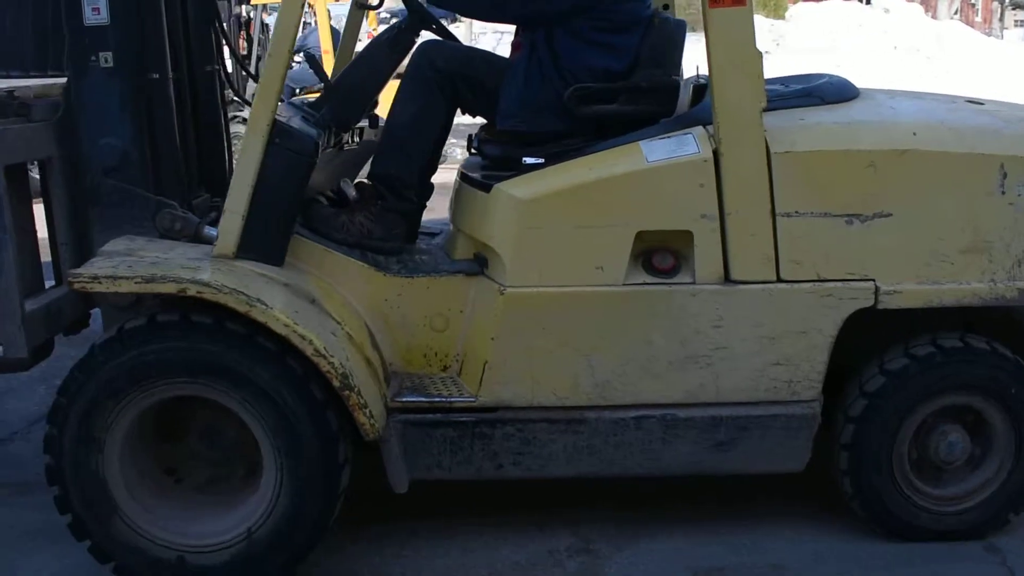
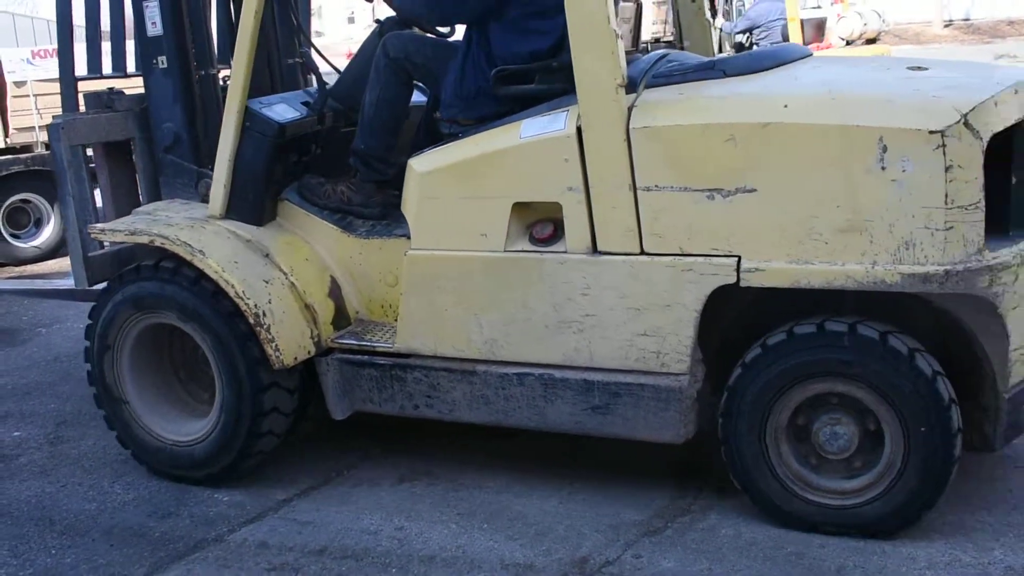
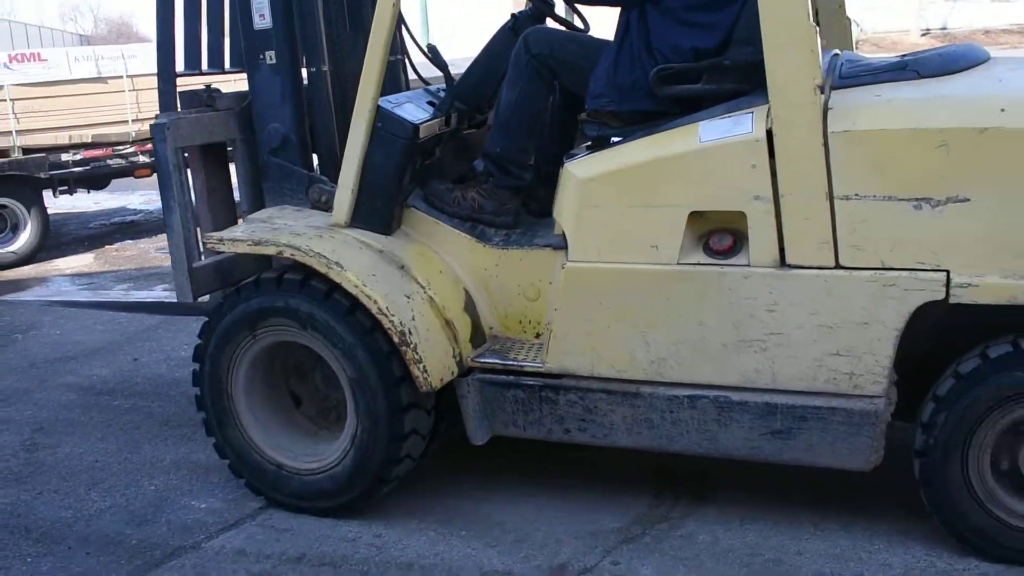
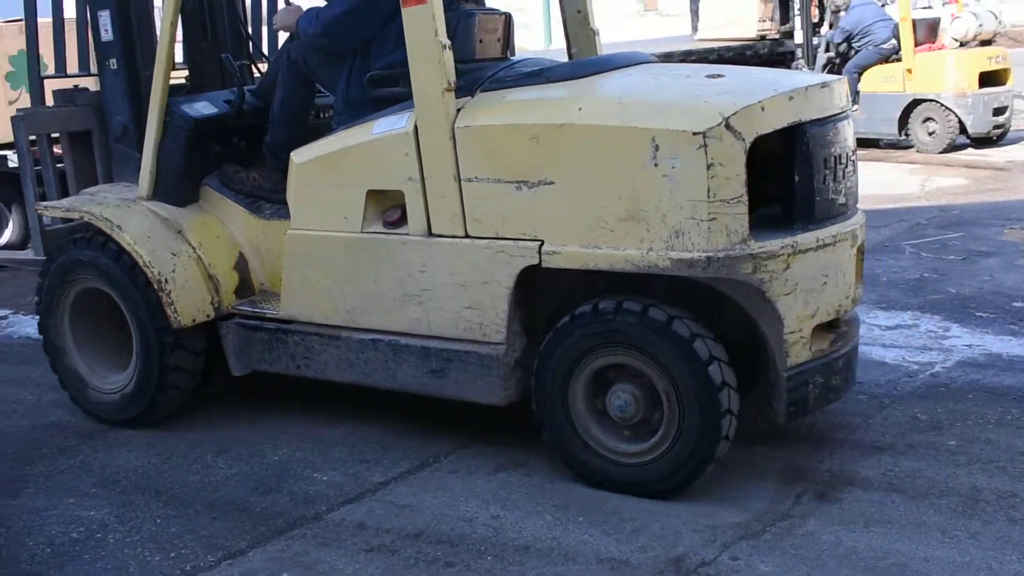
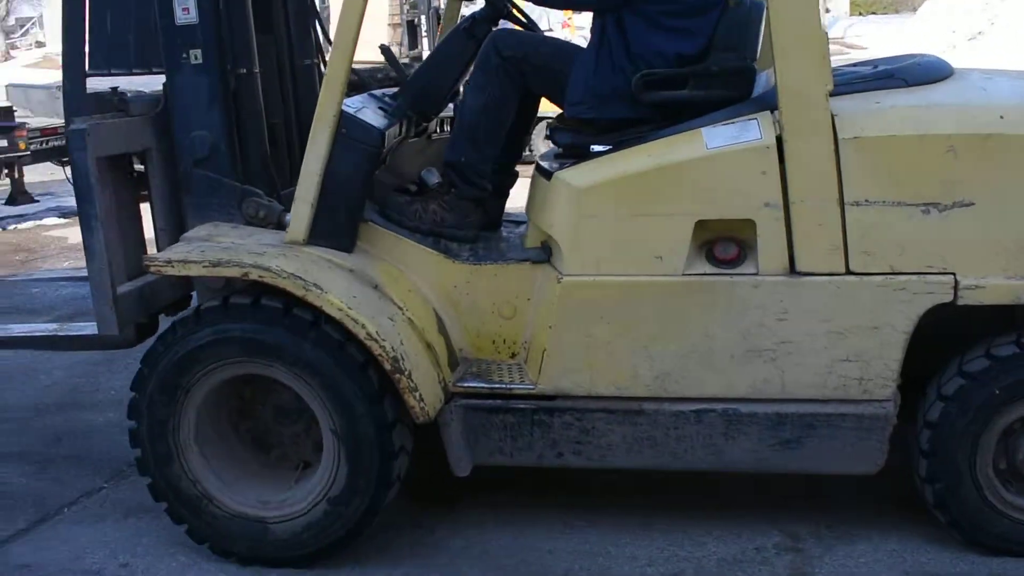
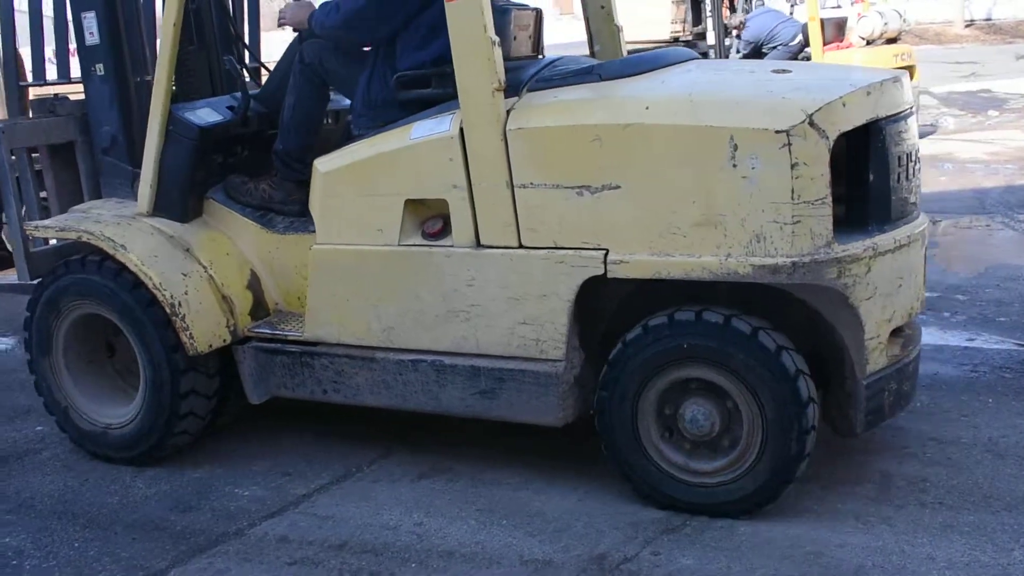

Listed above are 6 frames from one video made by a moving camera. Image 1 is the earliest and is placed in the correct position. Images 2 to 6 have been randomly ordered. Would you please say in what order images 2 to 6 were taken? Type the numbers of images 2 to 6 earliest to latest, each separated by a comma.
5, 3, 2, 6, 4
